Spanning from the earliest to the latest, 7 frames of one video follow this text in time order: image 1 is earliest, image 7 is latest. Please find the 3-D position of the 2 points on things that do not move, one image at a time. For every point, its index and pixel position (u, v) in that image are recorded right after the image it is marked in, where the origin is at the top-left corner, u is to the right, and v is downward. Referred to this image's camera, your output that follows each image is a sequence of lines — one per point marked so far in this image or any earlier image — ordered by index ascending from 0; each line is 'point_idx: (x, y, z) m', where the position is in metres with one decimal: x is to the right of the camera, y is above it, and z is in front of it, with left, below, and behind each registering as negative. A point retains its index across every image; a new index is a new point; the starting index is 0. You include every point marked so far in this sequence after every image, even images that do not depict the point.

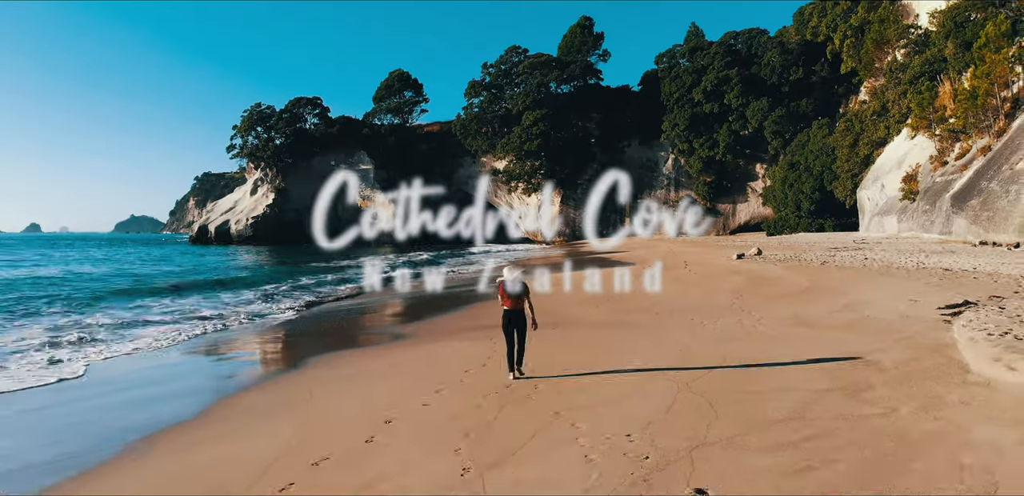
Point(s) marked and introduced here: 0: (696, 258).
0: (+5.2, -0.3, +15.0) m
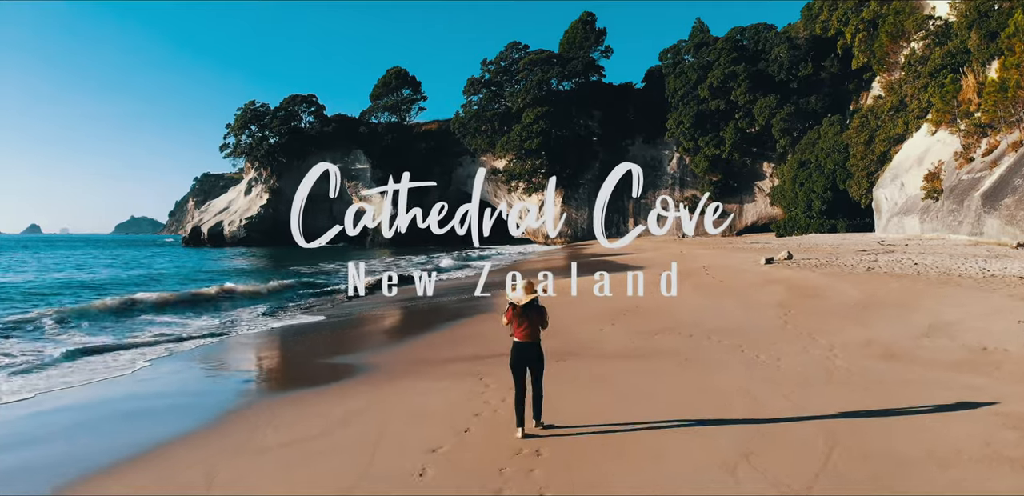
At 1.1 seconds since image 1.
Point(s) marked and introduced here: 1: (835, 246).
0: (+5.2, -0.4, +13.5) m
1: (+11.3, +0.1, +19.1) m
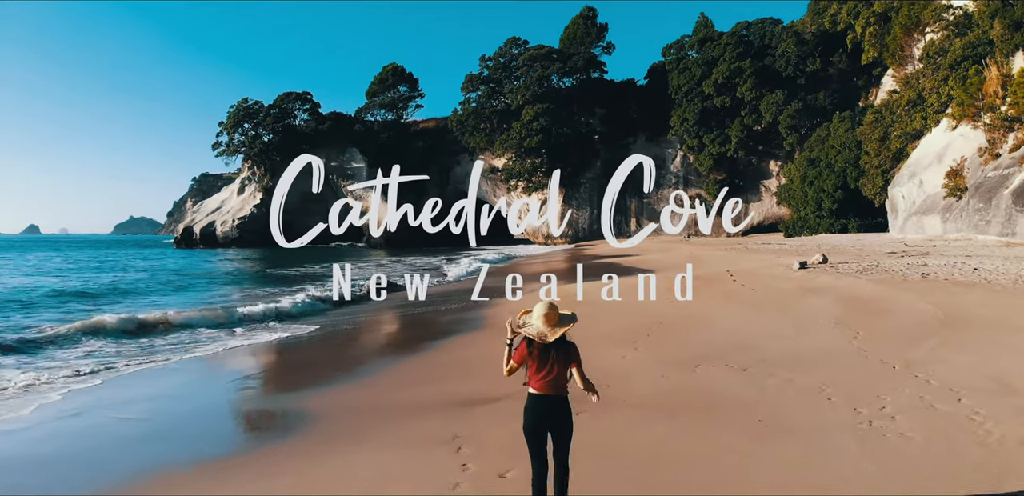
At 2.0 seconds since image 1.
0: (+5.2, -0.4, +12.2) m
1: (+11.2, 0.0, +17.8) m
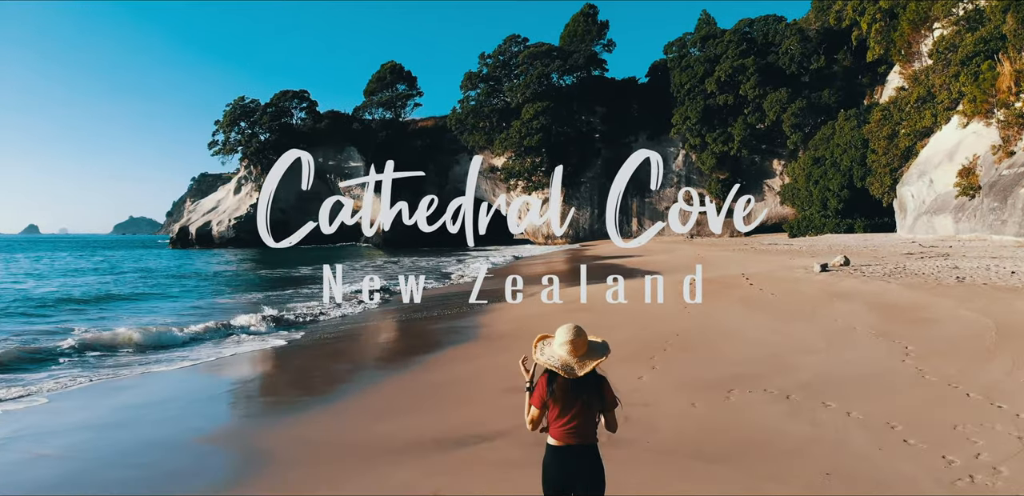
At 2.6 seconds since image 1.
0: (+5.1, -0.4, +11.6) m
1: (+11.2, 0.0, +17.1) m
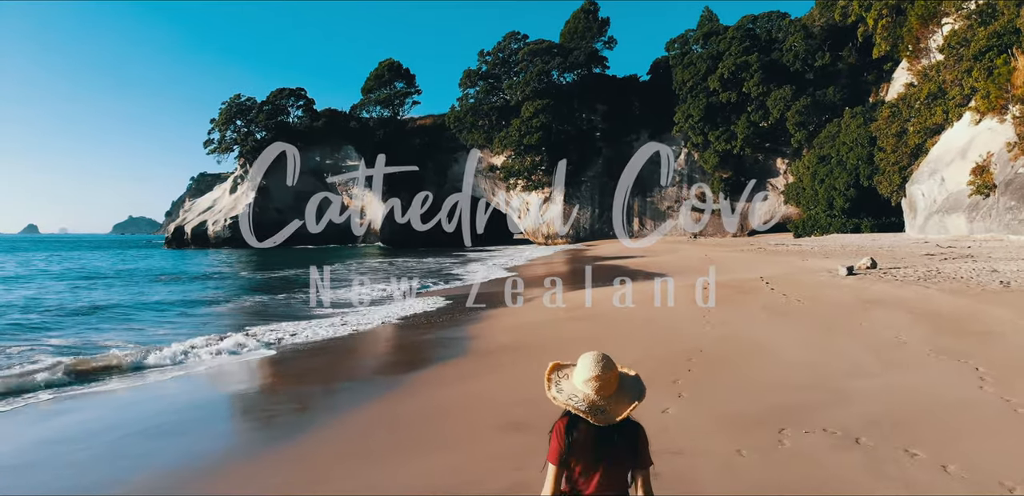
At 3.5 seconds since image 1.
0: (+5.1, -0.4, +10.9) m
1: (+11.2, 0.0, +16.4) m
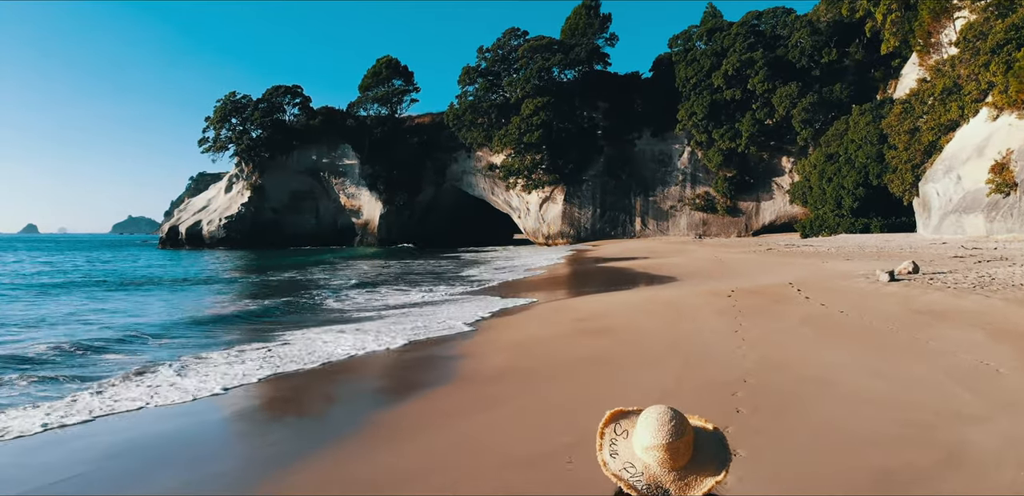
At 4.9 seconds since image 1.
0: (+5.1, -0.5, +10.0) m
1: (+11.2, -0.1, +15.5) m
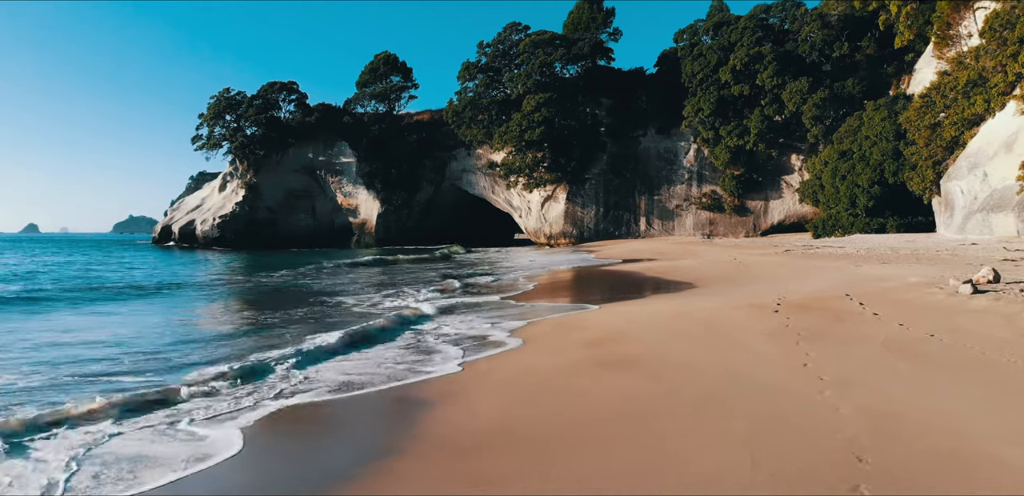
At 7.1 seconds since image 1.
0: (+5.1, -0.5, +8.7) m
1: (+11.2, -0.1, +14.3) m
